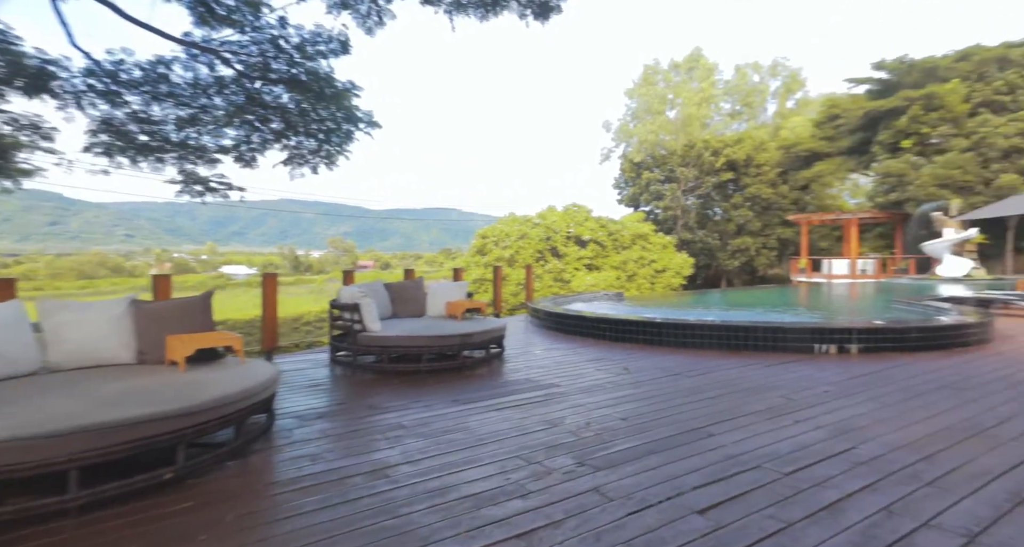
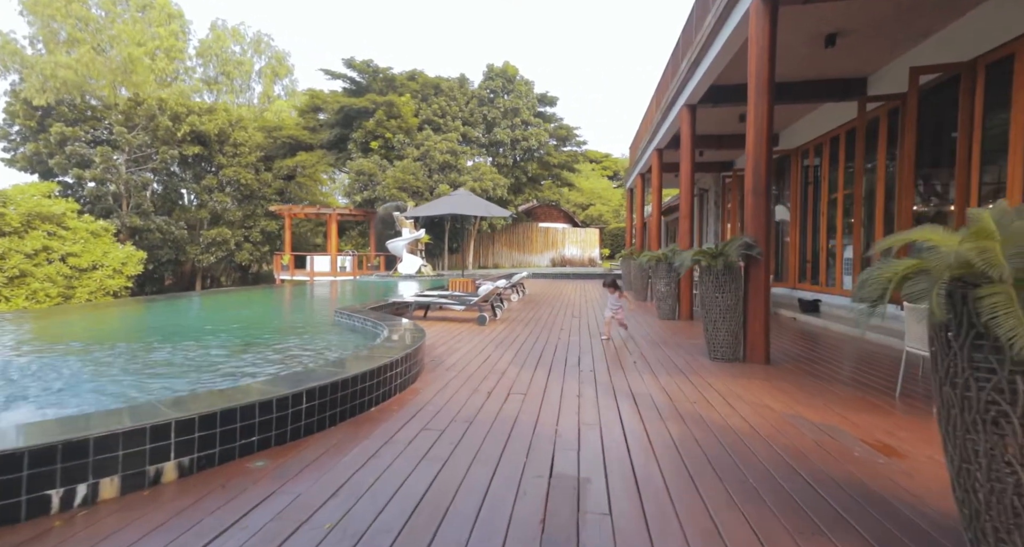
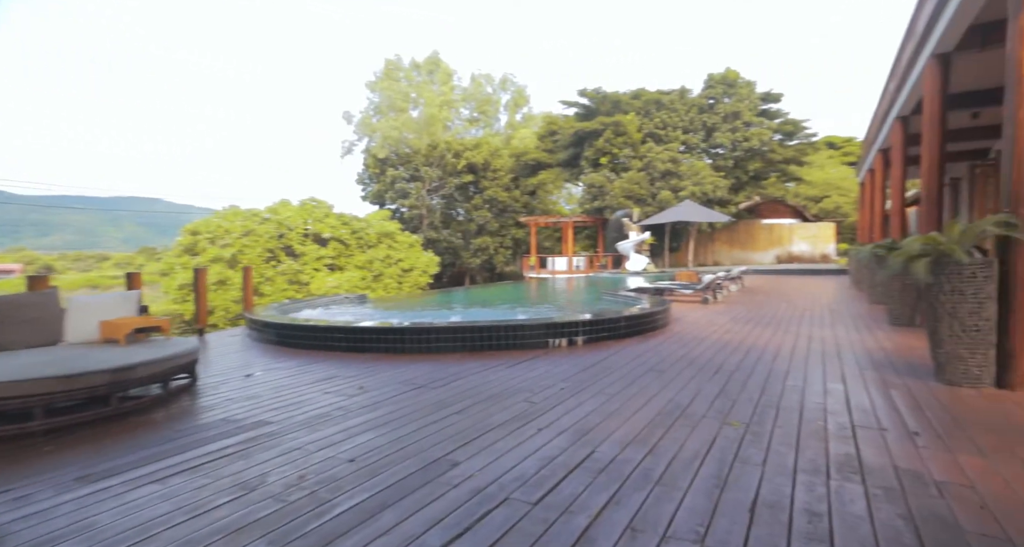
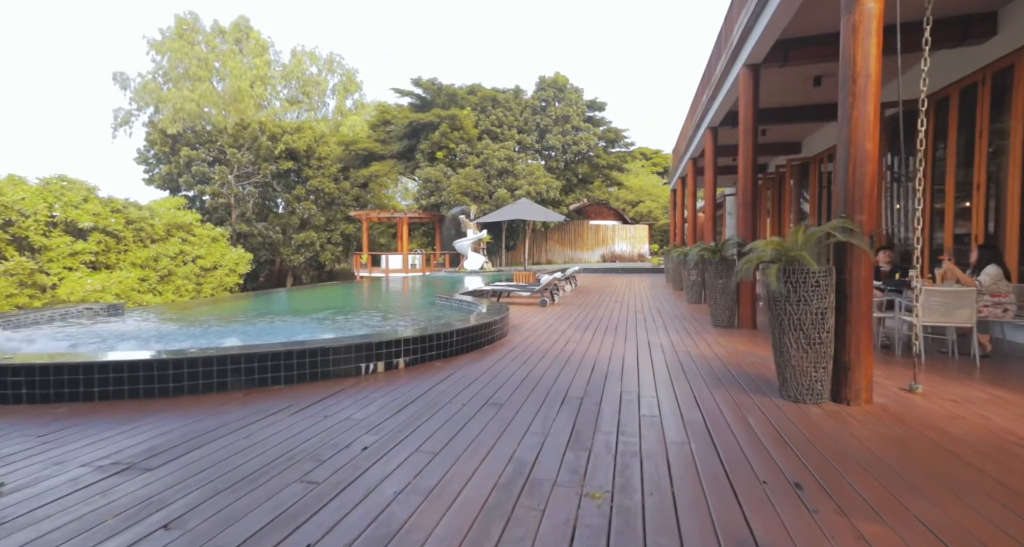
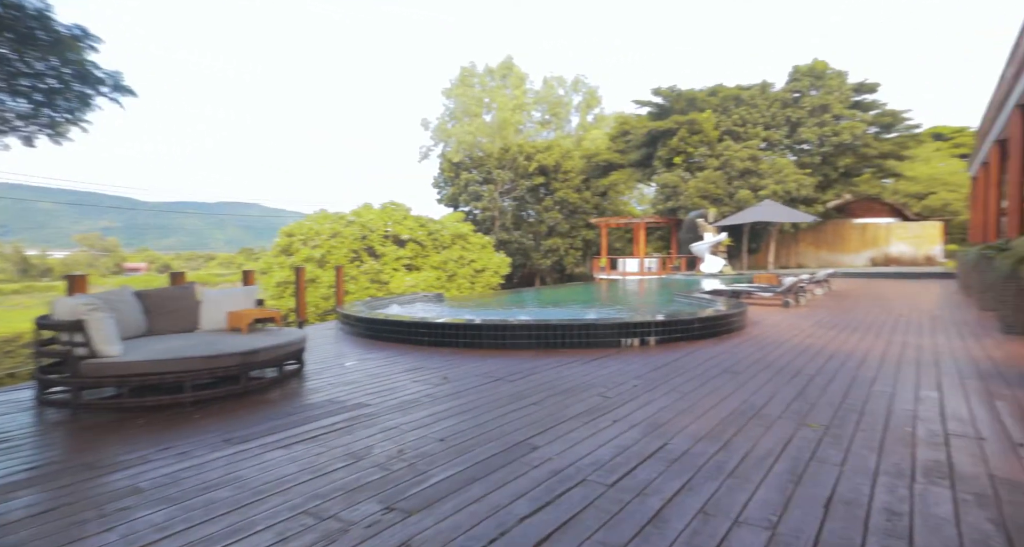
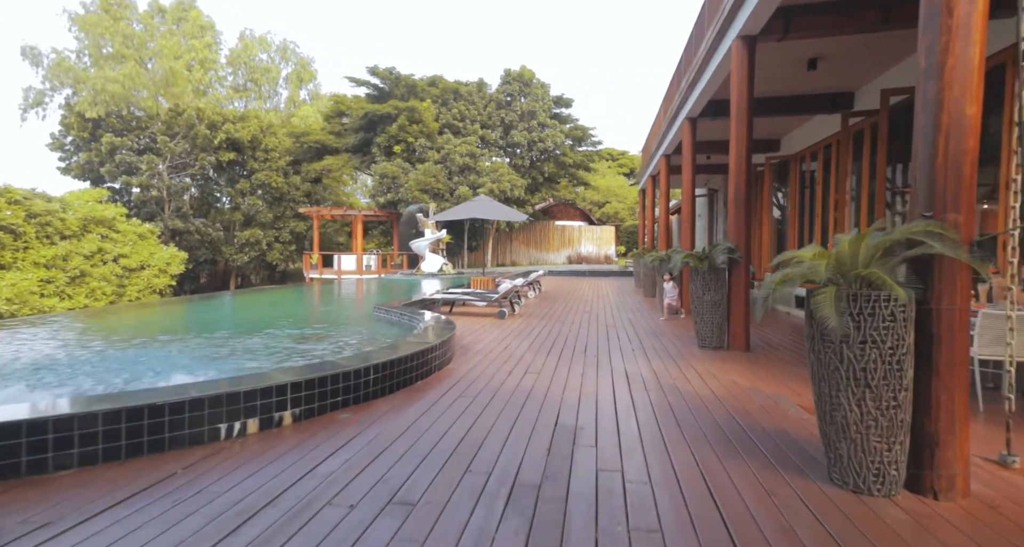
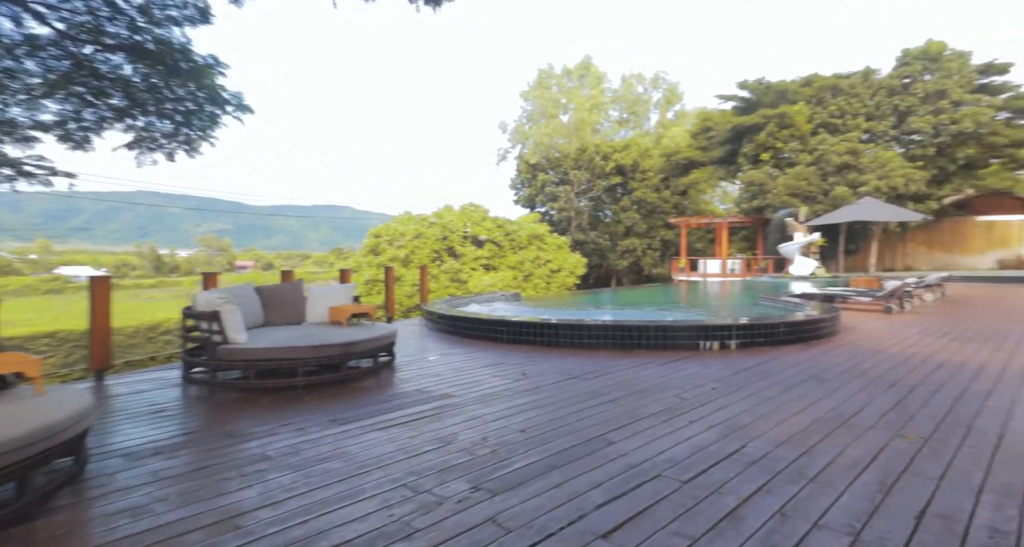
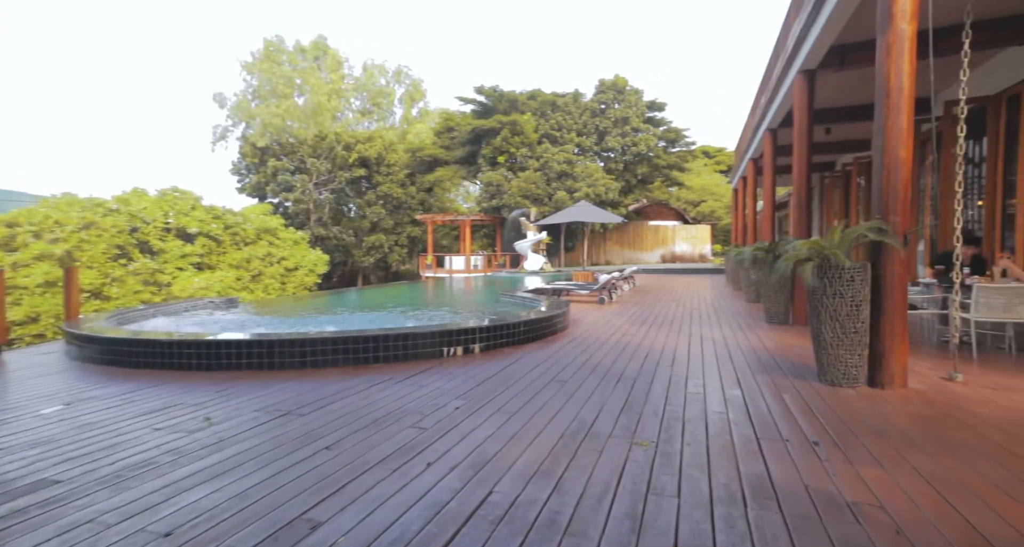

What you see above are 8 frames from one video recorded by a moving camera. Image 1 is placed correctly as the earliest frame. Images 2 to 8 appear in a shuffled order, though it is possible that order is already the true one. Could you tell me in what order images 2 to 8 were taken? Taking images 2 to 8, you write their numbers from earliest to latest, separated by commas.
7, 5, 3, 8, 4, 6, 2
